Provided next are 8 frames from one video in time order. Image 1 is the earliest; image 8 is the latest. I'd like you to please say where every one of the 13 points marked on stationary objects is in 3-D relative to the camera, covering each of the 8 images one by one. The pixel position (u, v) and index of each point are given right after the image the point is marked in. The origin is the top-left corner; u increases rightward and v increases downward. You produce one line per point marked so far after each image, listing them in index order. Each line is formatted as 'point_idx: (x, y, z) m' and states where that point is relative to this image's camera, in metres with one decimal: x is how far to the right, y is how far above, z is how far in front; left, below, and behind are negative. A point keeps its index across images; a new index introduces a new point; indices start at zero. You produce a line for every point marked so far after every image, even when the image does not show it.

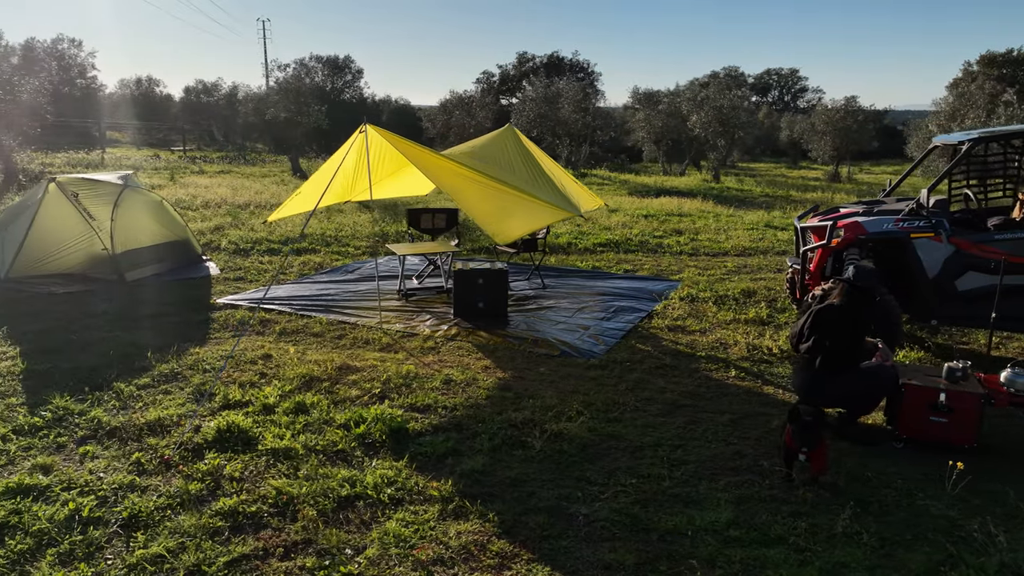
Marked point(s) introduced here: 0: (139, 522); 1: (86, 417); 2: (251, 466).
0: (-1.4, -0.9, +2.7) m
1: (-2.2, -0.7, +3.6) m
2: (-1.1, -0.8, +3.1) m
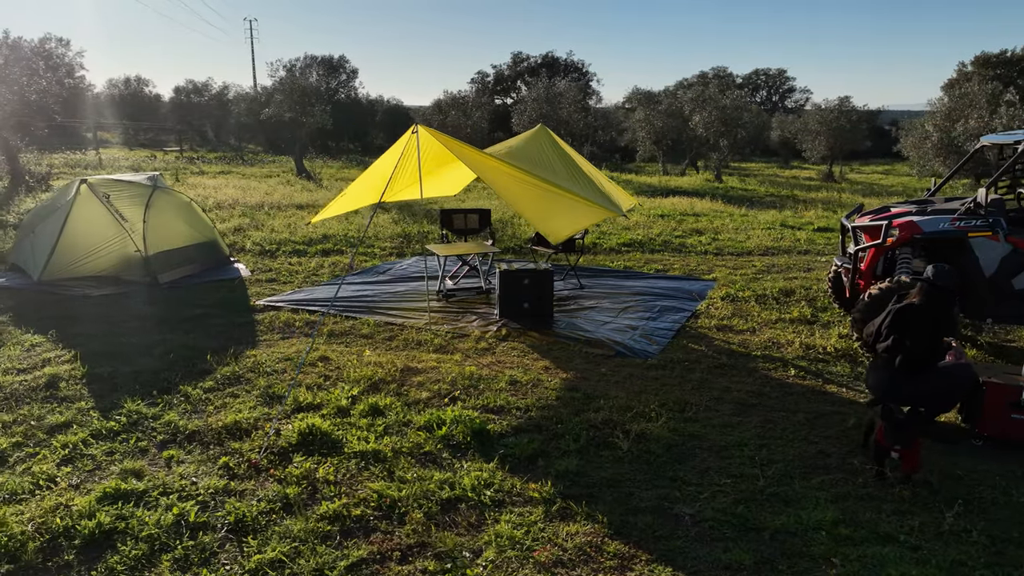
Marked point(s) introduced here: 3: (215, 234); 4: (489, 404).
0: (-1.0, -0.9, +2.7) m
1: (-1.8, -0.7, +3.6) m
2: (-0.7, -0.8, +3.1) m
3: (-3.1, +0.6, +7.5) m
4: (-0.1, -0.6, +3.9) m
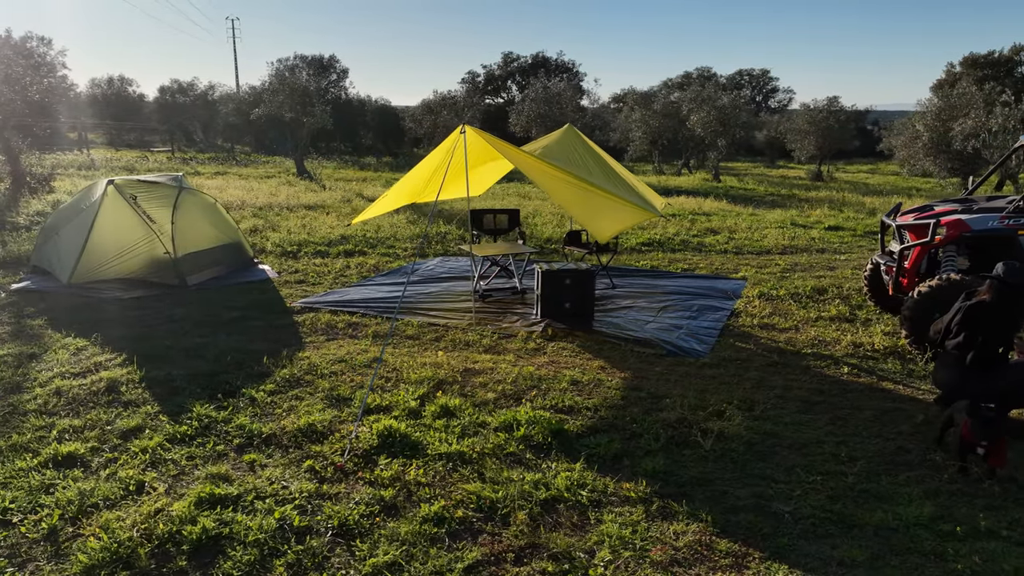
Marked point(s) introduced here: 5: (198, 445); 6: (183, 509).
0: (-0.6, -0.9, +2.7) m
1: (-1.4, -0.7, +3.6) m
2: (-0.3, -0.8, +3.1) m
3: (-2.8, +0.5, +7.4) m
4: (+0.3, -0.6, +3.9) m
5: (-1.5, -0.7, +3.3) m
6: (-1.3, -0.9, +2.7) m
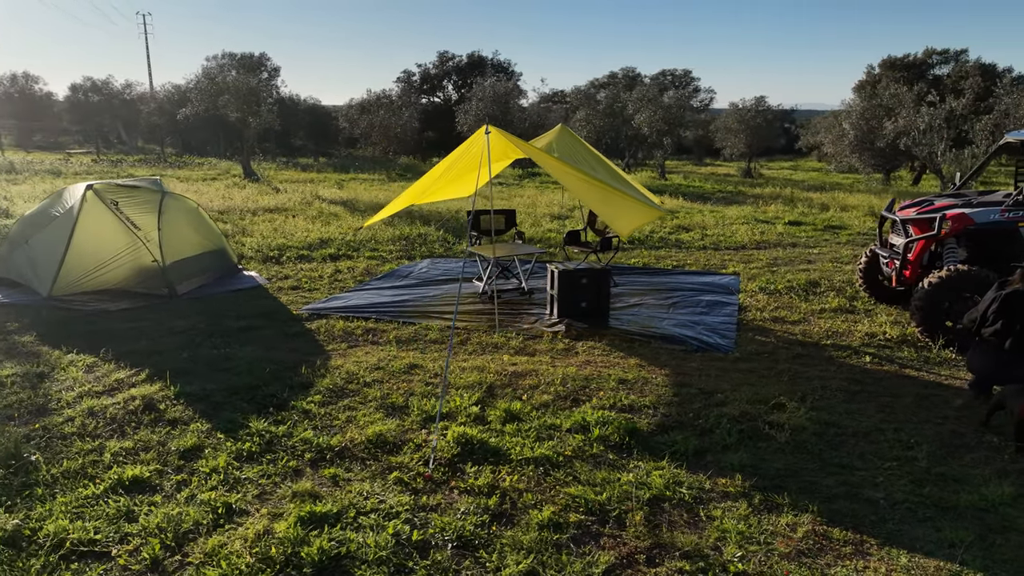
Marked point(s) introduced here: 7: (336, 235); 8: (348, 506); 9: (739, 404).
0: (-0.1, -0.9, +2.6) m
1: (-1.0, -0.7, +3.4) m
2: (+0.1, -0.8, +3.0) m
3: (-2.9, +0.5, +7.1) m
4: (+0.6, -0.6, +3.9) m
5: (-1.1, -0.8, +3.2) m
6: (-0.8, -0.9, +2.6) m
7: (-2.2, +0.7, +9.0) m
8: (-0.6, -0.9, +2.8) m
9: (+1.2, -0.6, +3.8) m
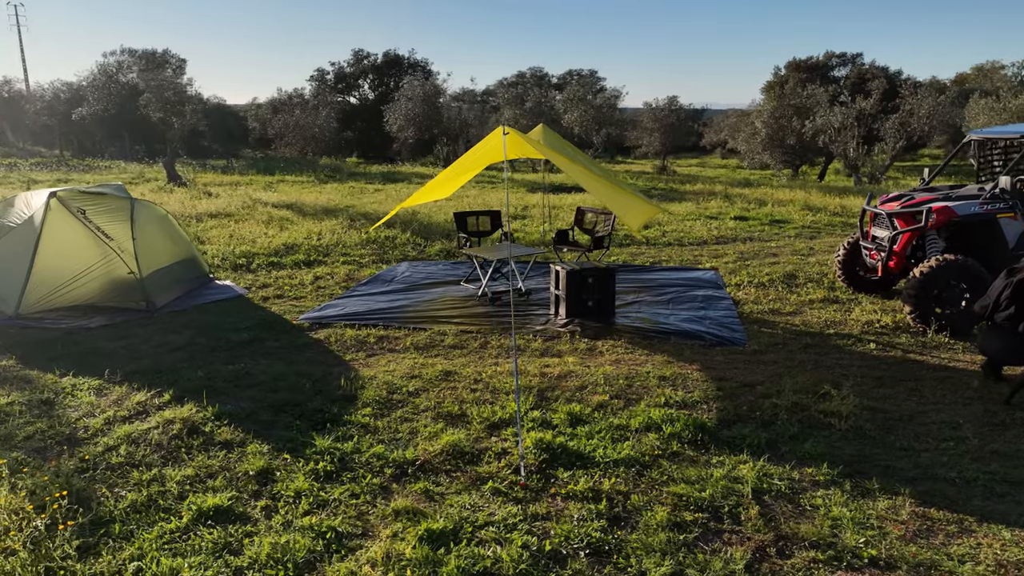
0: (+0.3, -0.9, +2.6) m
1: (-0.7, -0.8, +3.3) m
2: (+0.5, -0.8, +3.0) m
3: (-3.0, +0.4, +6.7) m
4: (+0.9, -0.6, +3.9) m
5: (-0.7, -0.8, +3.0) m
6: (-0.4, -0.9, +2.5) m
7: (-2.6, +0.6, +8.6) m
8: (-0.2, -0.9, +2.7) m
9: (+1.5, -0.6, +3.9) m
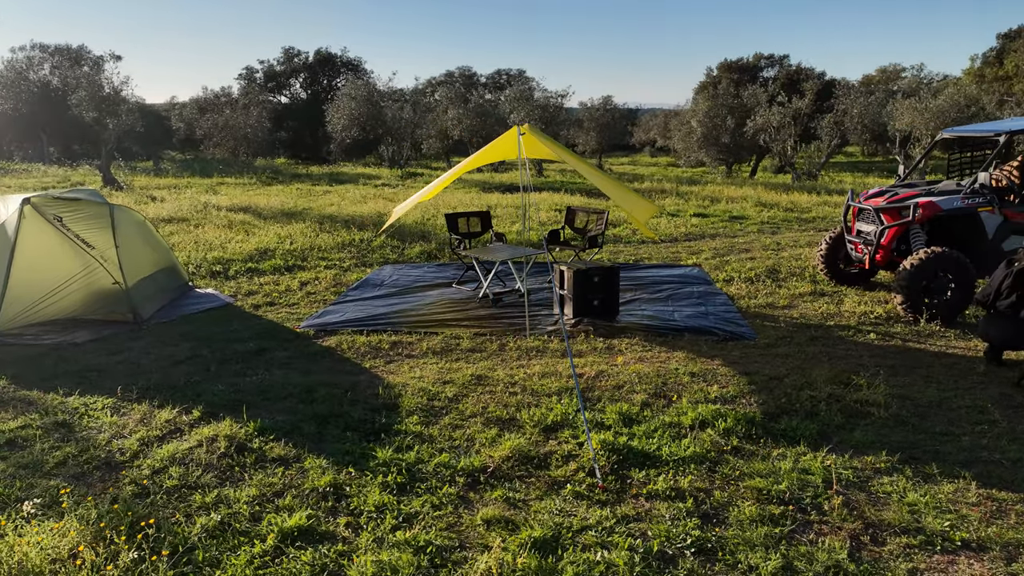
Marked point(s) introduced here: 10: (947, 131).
0: (+0.7, -0.9, +2.6) m
1: (-0.3, -0.8, +3.2) m
2: (+0.8, -0.8, +3.1) m
3: (-3.0, +0.3, +6.4) m
4: (+1.1, -0.6, +4.0) m
5: (-0.4, -0.8, +3.0) m
6: (0.0, -0.9, +2.5) m
7: (-2.8, +0.5, +8.3) m
8: (+0.2, -0.9, +2.7) m
9: (+1.7, -0.6, +4.1) m
10: (+3.8, +1.4, +6.3) m
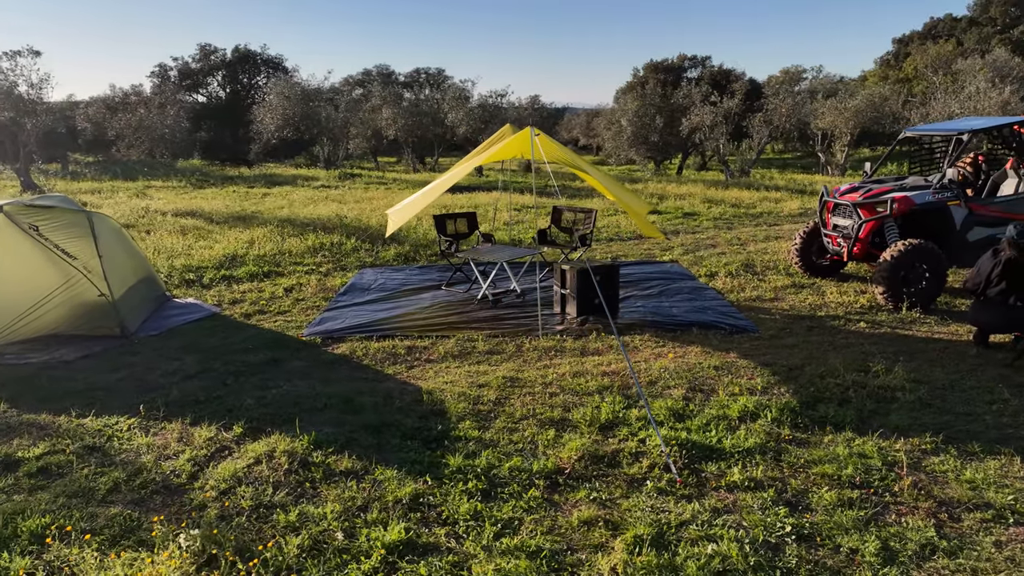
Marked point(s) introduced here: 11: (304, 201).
0: (+1.1, -0.9, +2.7) m
1: (0.0, -0.8, +3.2) m
2: (+1.1, -0.8, +3.2) m
3: (-3.1, +0.2, +6.0) m
4: (+1.3, -0.6, +4.1) m
5: (0.0, -0.9, +2.9) m
6: (+0.4, -0.9, +2.5) m
7: (-3.1, +0.4, +8.0) m
8: (+0.5, -0.9, +2.7) m
9: (+1.9, -0.5, +4.3) m
10: (+3.7, +1.5, +6.7) m
11: (-4.0, +1.6, +13.6) m
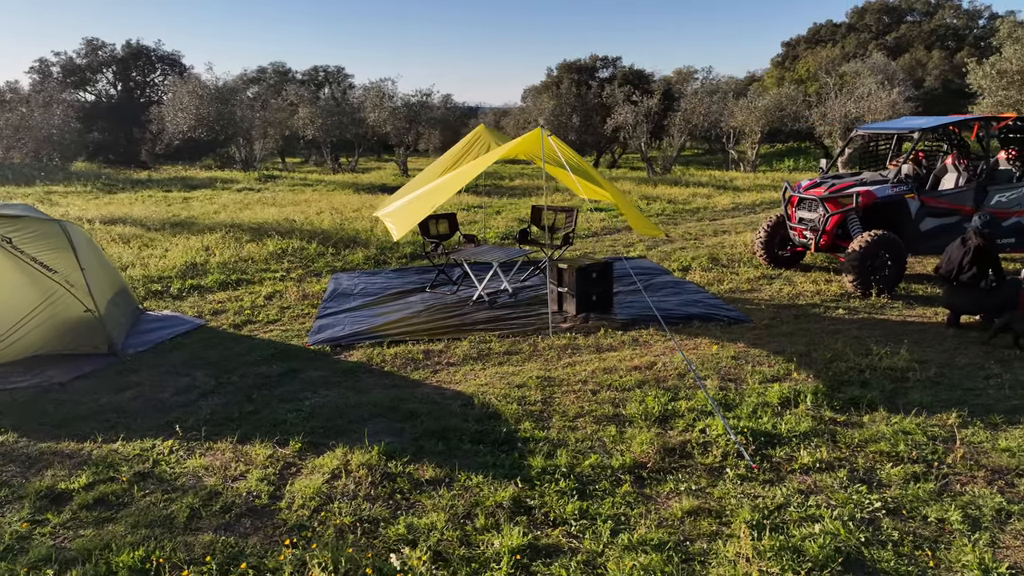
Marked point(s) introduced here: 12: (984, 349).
0: (+1.5, -0.9, +2.9) m
1: (+0.3, -0.8, +3.2) m
2: (+1.5, -0.8, +3.4) m
3: (-3.1, +0.1, +5.6) m
4: (+1.5, -0.5, +4.3) m
5: (+0.4, -0.9, +3.0) m
6: (+0.9, -0.9, +2.6) m
7: (-3.3, +0.3, +7.6) m
8: (+1.0, -0.9, +2.8) m
9: (+2.1, -0.5, +4.5) m
10: (+3.5, +1.6, +7.2) m
11: (-5.0, +1.5, +13.0) m
12: (+3.2, -0.4, +4.8) m
